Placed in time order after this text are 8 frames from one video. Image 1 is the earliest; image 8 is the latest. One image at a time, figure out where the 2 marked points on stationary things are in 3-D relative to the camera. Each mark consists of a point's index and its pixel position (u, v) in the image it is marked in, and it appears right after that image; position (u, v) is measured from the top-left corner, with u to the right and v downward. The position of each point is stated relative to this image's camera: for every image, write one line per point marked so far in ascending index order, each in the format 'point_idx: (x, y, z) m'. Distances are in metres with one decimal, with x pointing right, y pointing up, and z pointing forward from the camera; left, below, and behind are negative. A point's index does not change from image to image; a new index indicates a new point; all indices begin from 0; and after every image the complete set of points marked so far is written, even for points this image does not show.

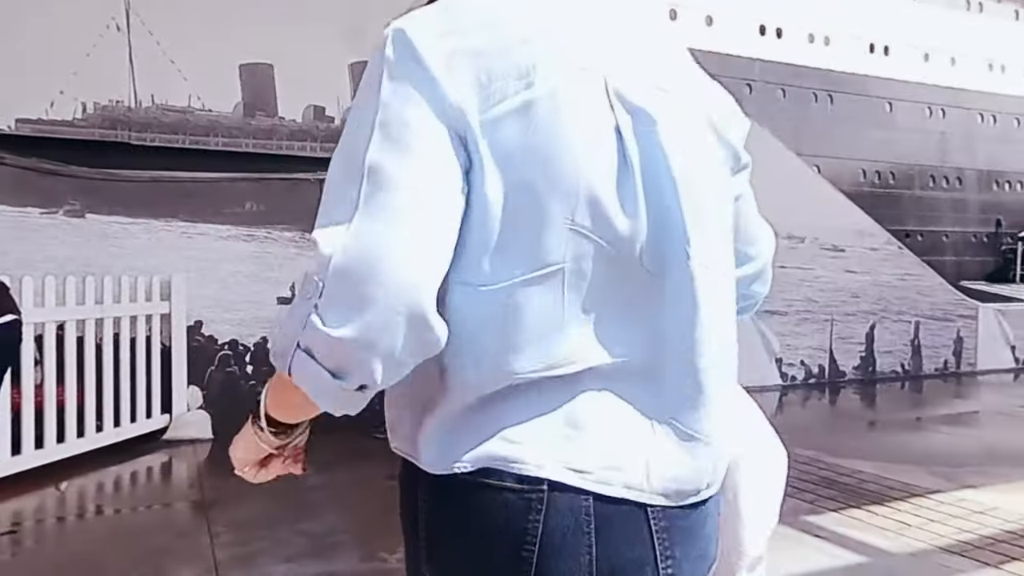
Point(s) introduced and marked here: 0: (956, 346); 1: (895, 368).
0: (+5.8, -0.7, +9.0) m
1: (+4.7, -1.0, +8.3) m
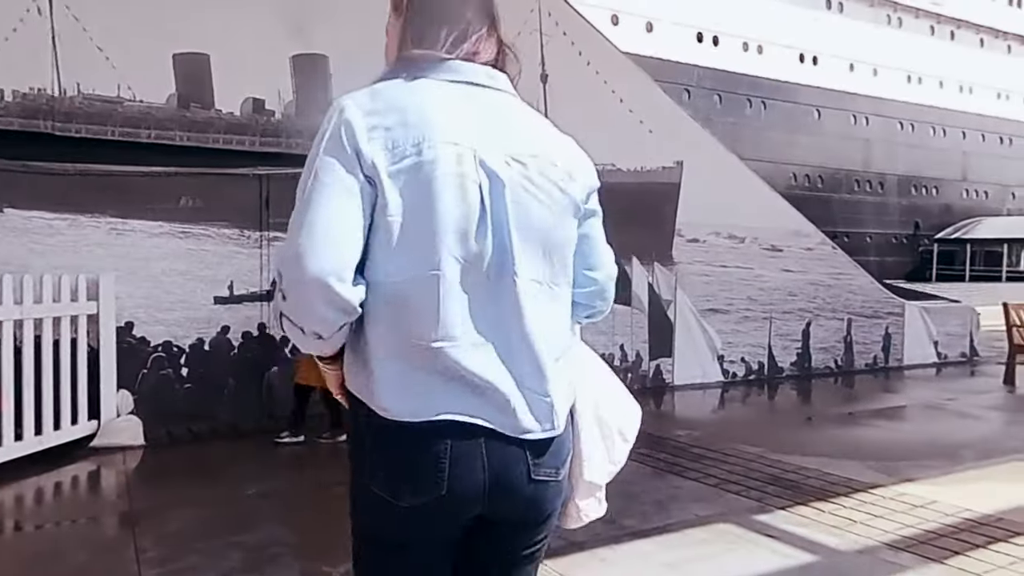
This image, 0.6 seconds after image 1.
0: (+5.1, -0.7, +9.3) m
1: (+4.0, -1.0, +8.7) m
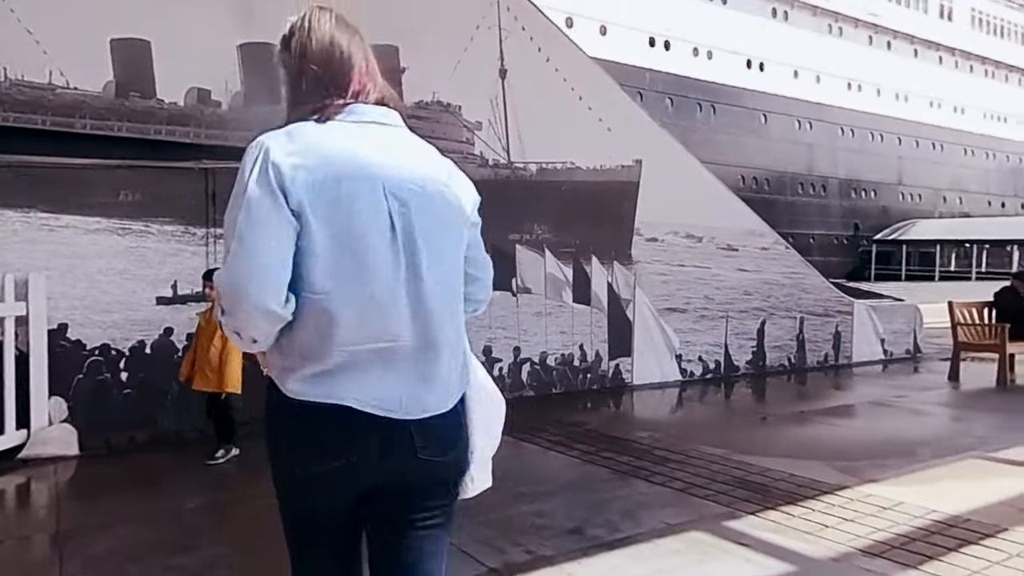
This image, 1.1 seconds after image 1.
0: (+4.5, -0.7, +9.5) m
1: (+3.5, -0.9, +8.8) m
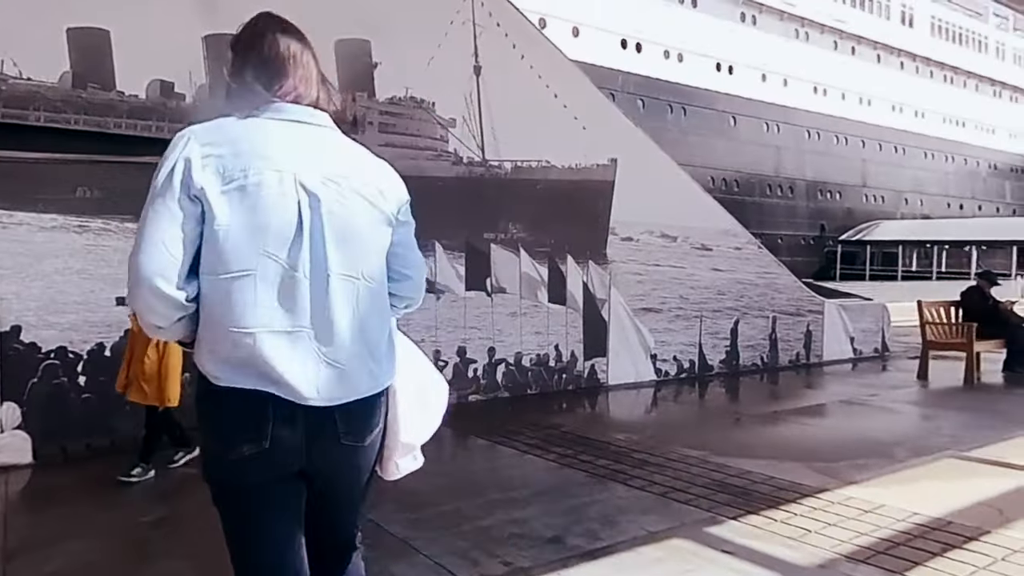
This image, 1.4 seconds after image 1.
0: (+4.1, -0.7, +9.6) m
1: (+3.1, -0.9, +8.8) m
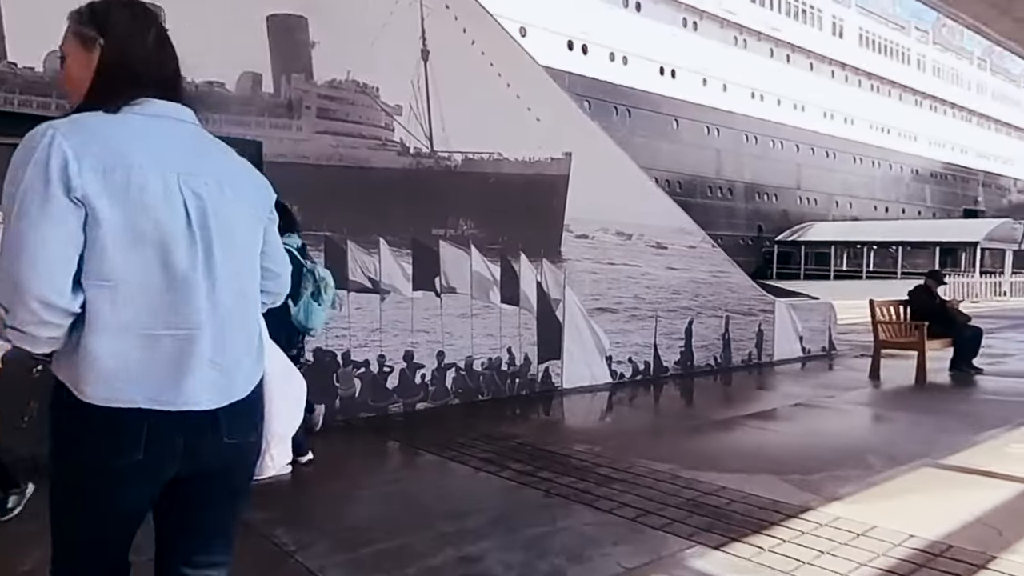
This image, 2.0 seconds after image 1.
0: (+3.4, -0.7, +9.6) m
1: (+2.5, -0.9, +8.7) m
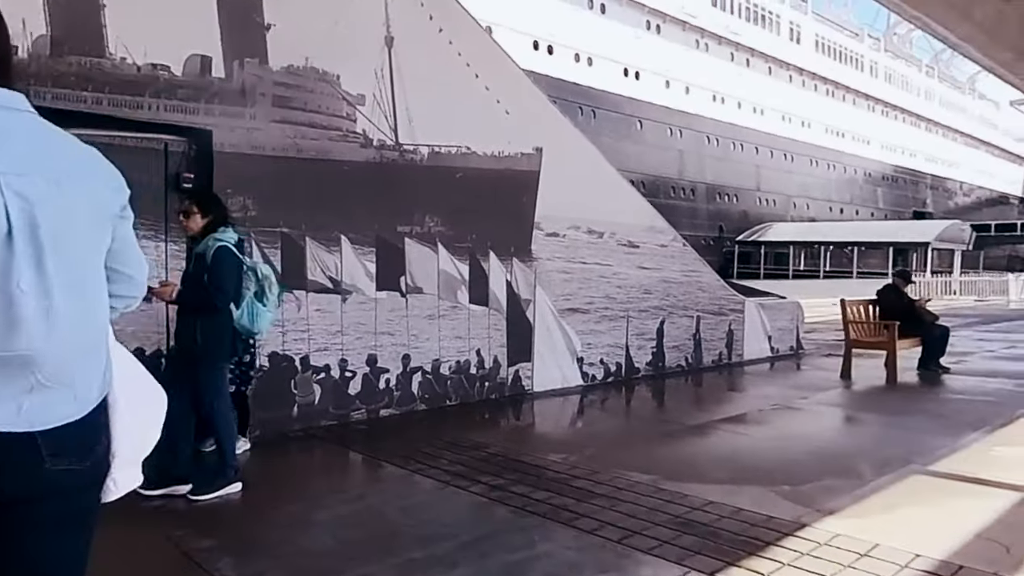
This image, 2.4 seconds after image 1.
0: (+3.0, -0.7, +9.5) m
1: (+2.1, -0.9, +8.5) m
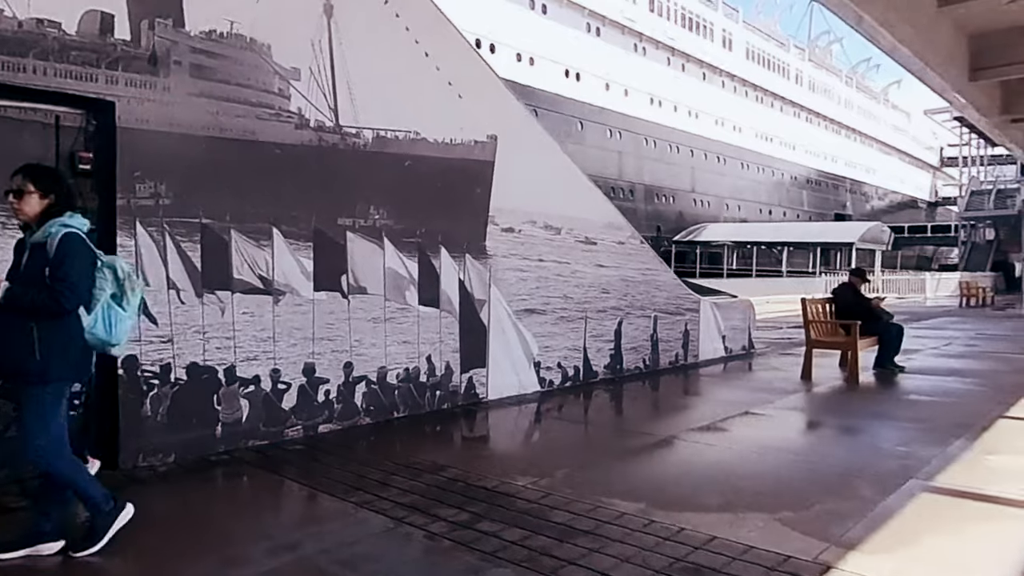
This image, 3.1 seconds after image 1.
0: (+2.3, -0.7, +9.2) m
1: (+1.5, -0.9, +8.2) m
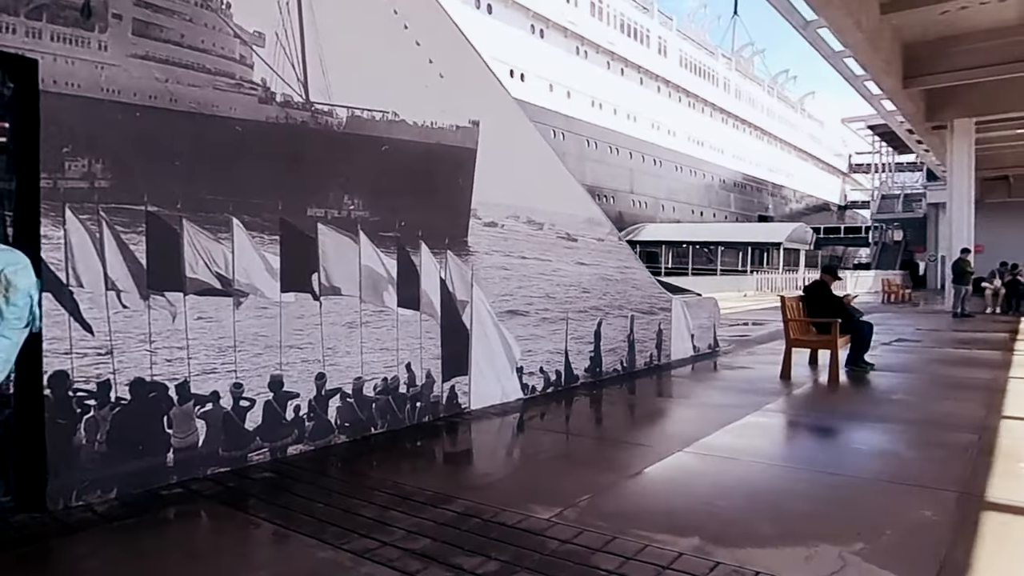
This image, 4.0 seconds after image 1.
0: (+1.9, -0.7, +8.9) m
1: (+1.2, -0.9, +7.8) m
